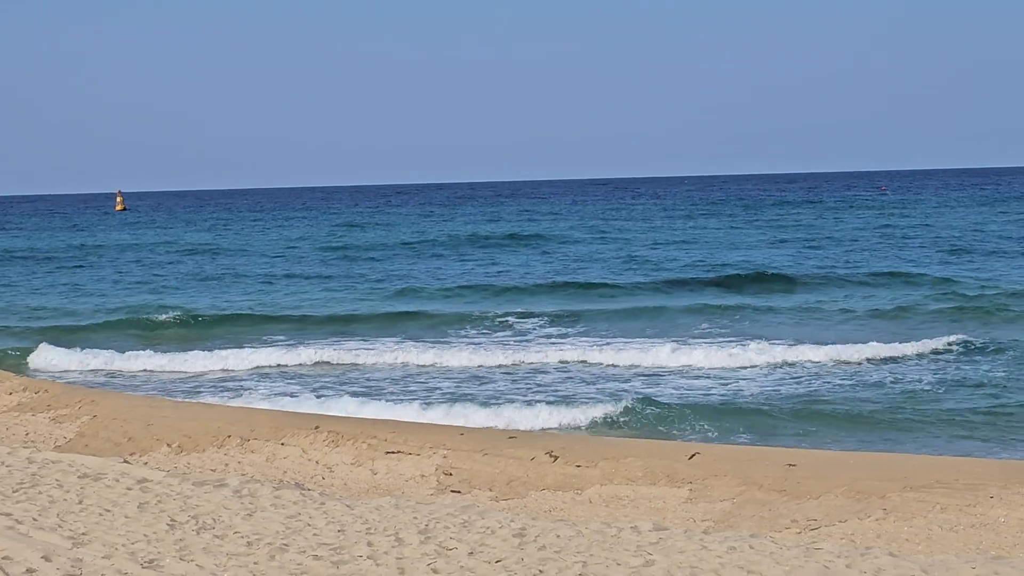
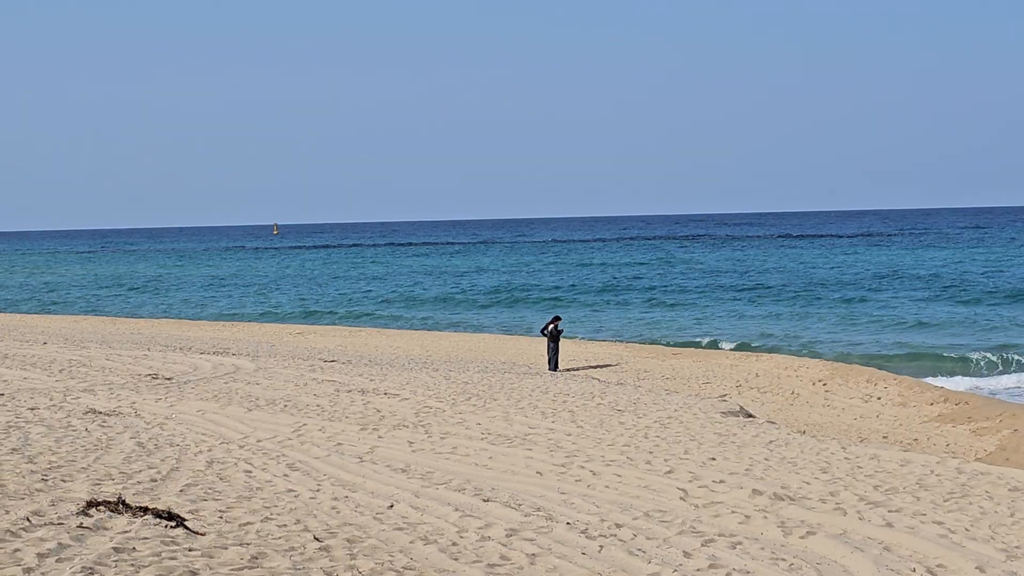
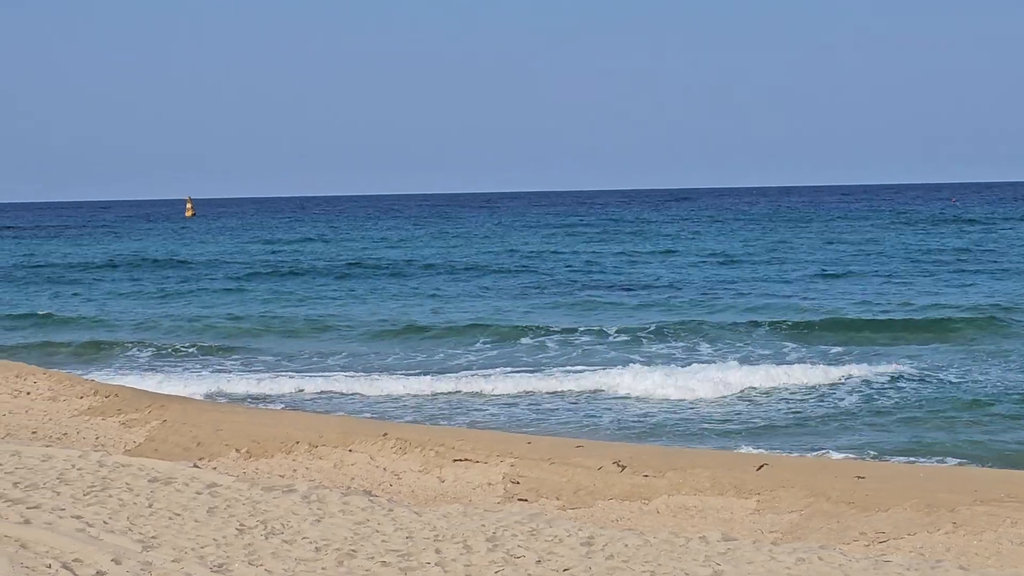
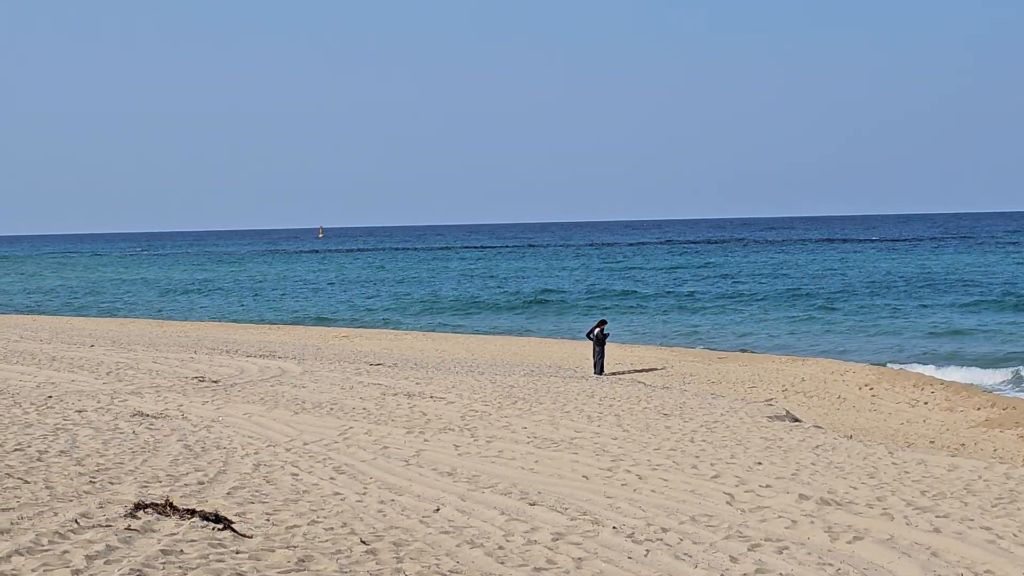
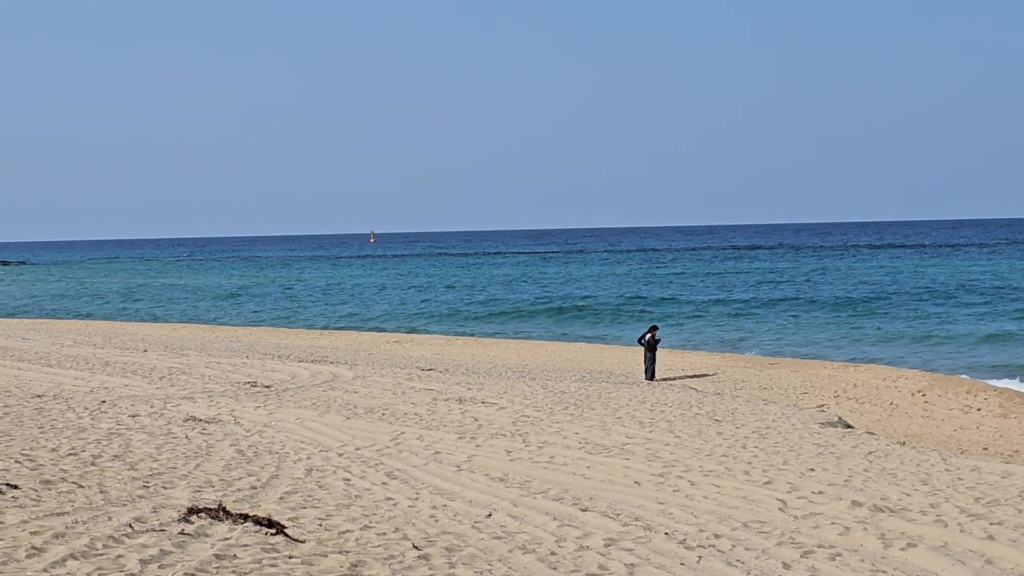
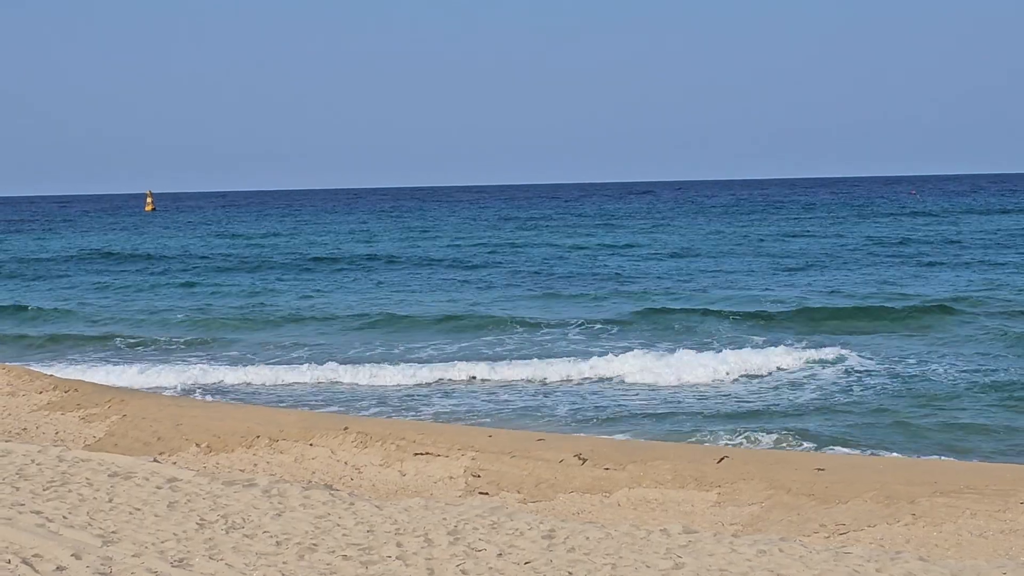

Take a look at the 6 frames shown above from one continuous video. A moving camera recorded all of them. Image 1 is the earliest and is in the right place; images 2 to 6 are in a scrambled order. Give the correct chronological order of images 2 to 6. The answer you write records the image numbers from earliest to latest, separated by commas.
6, 3, 2, 4, 5
